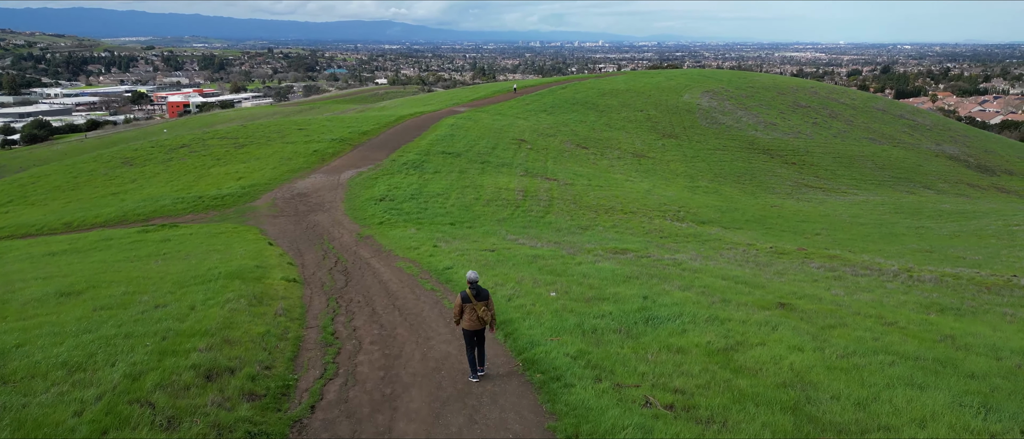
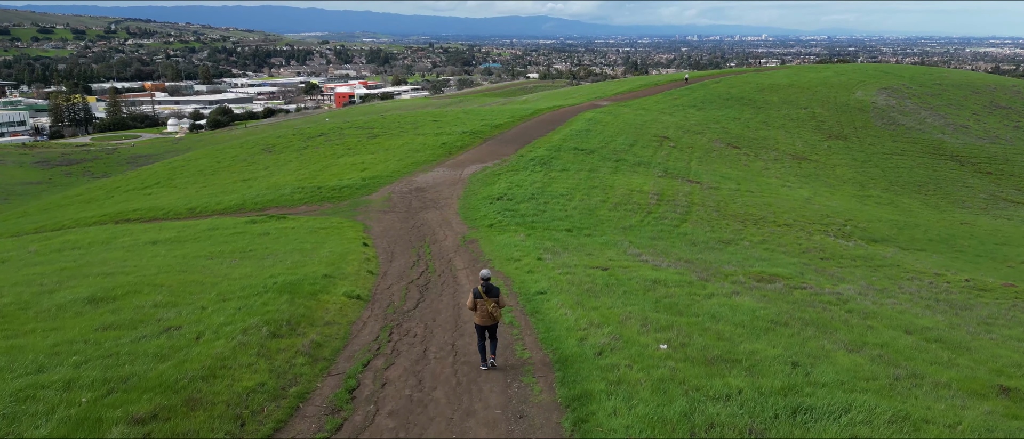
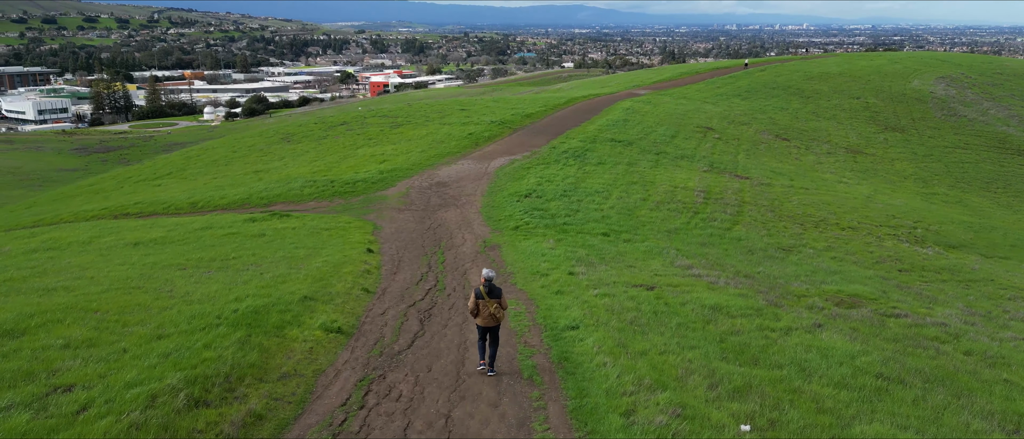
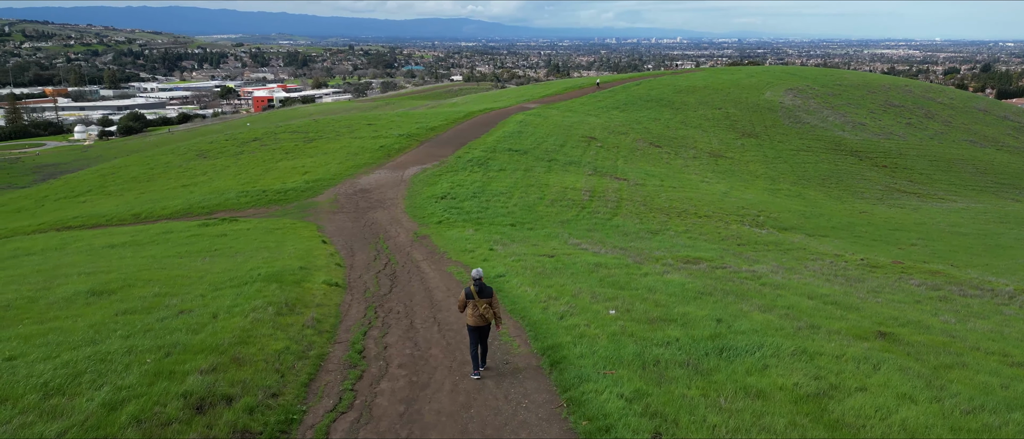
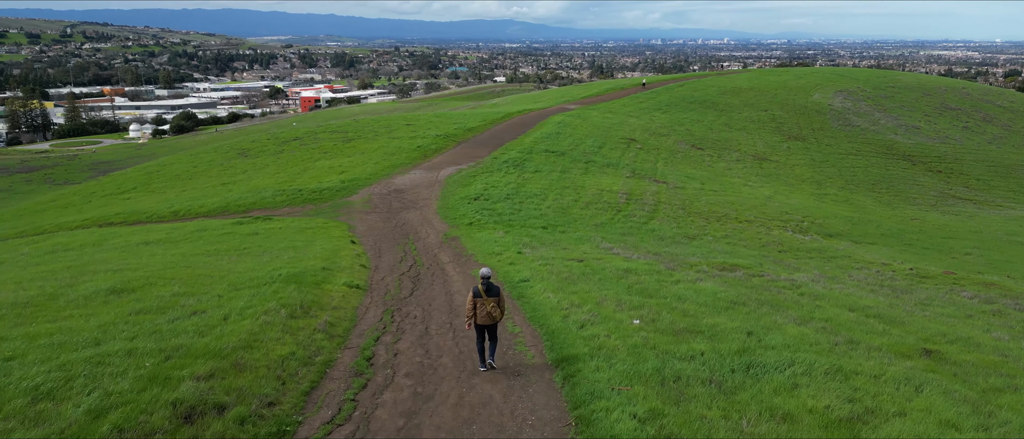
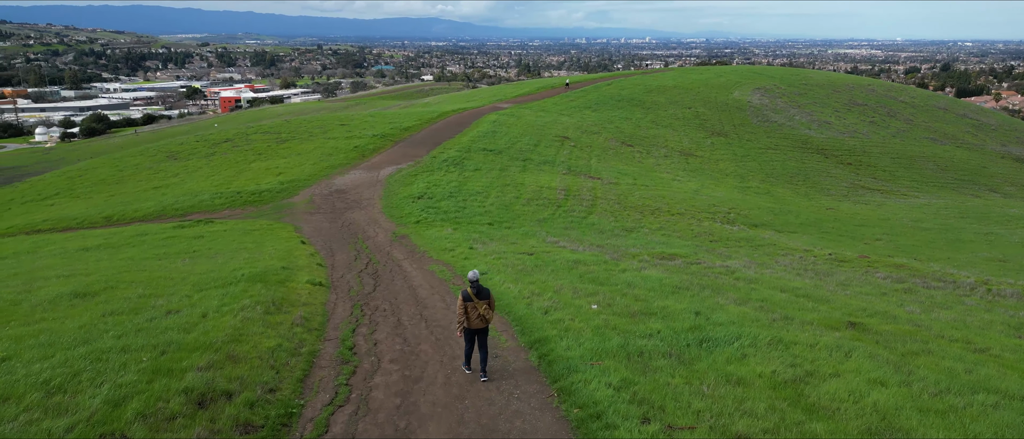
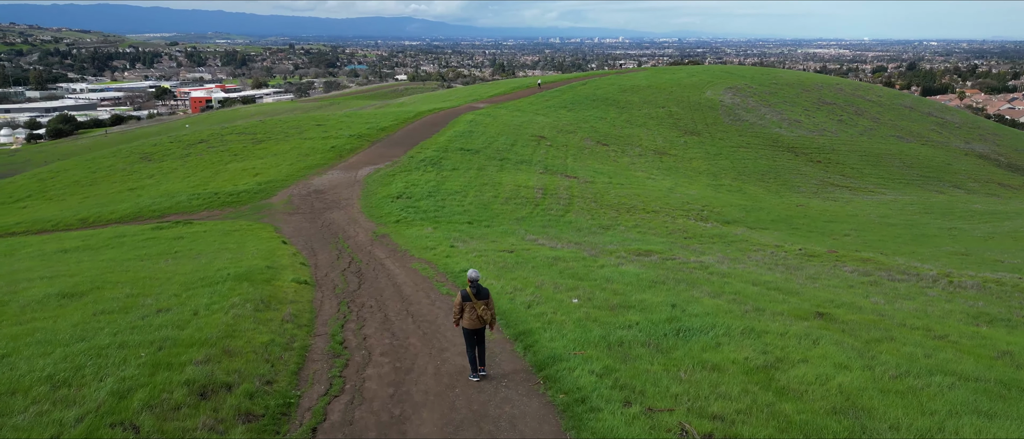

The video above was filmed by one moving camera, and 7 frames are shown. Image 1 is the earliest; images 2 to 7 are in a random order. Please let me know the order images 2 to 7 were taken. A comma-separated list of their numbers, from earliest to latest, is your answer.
7, 6, 4, 5, 2, 3
